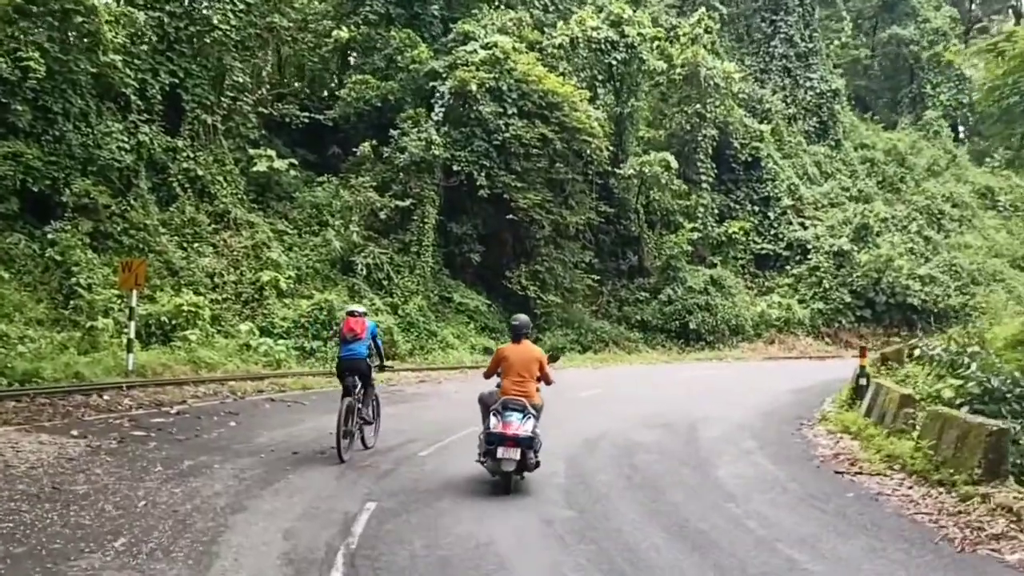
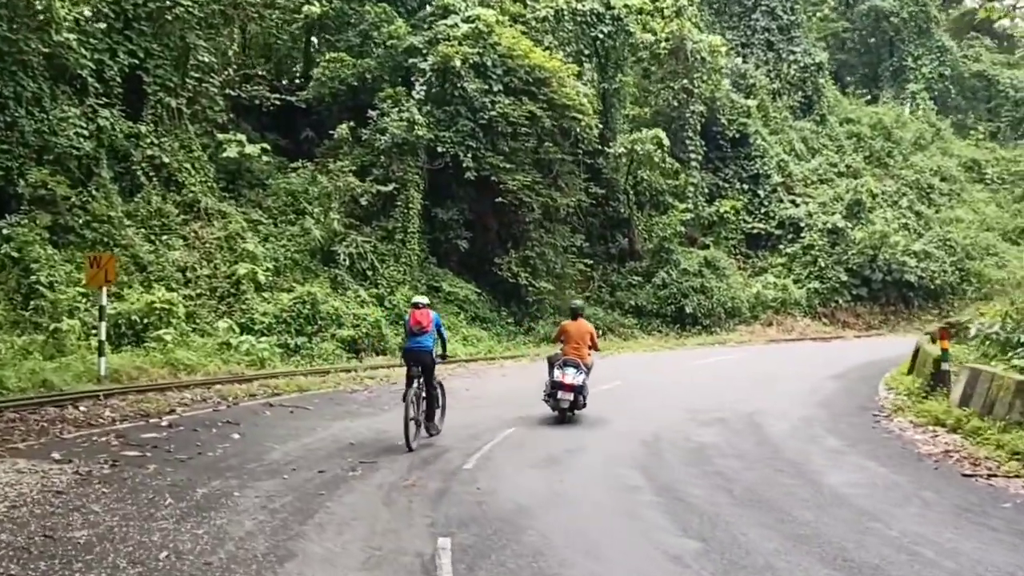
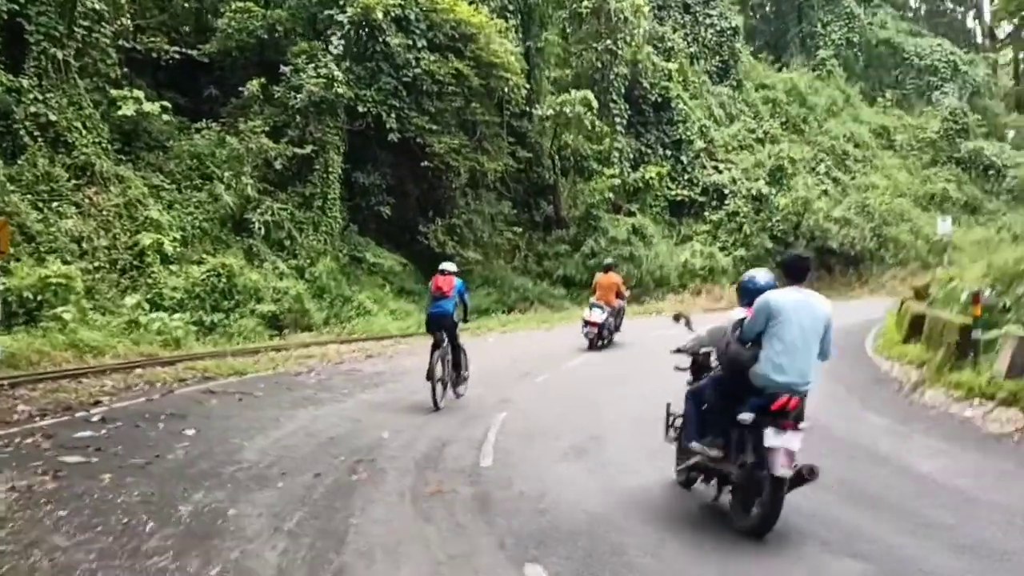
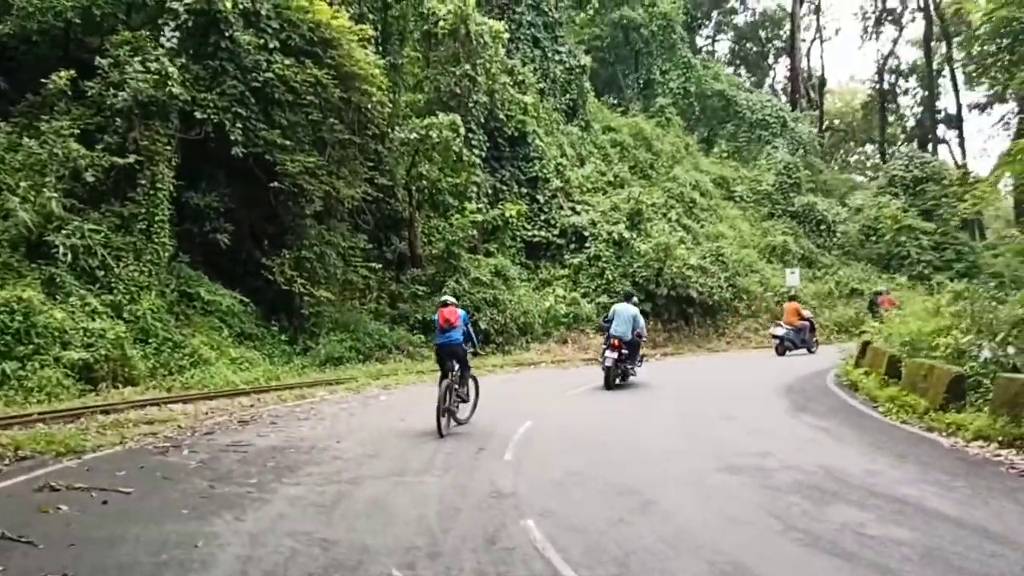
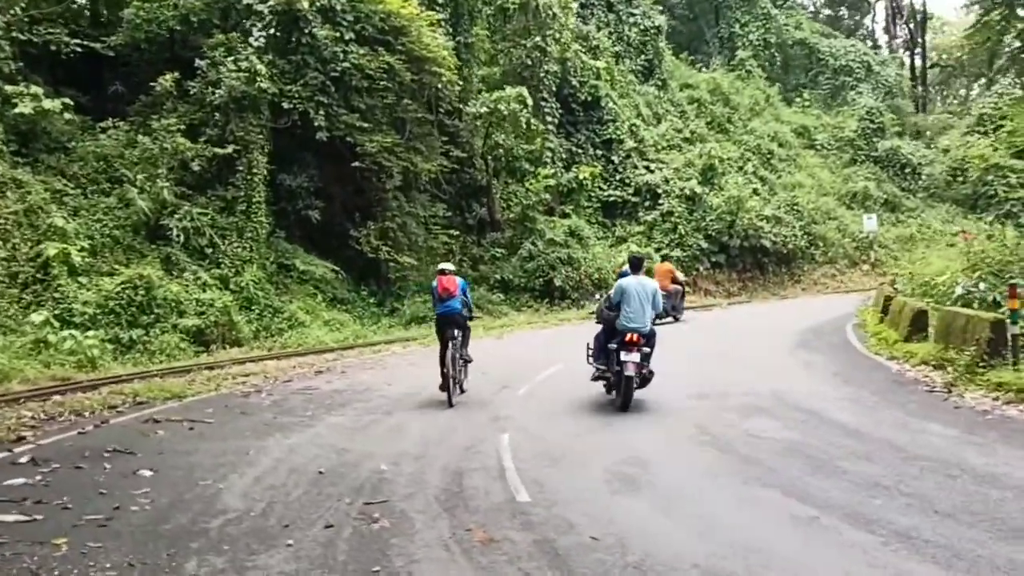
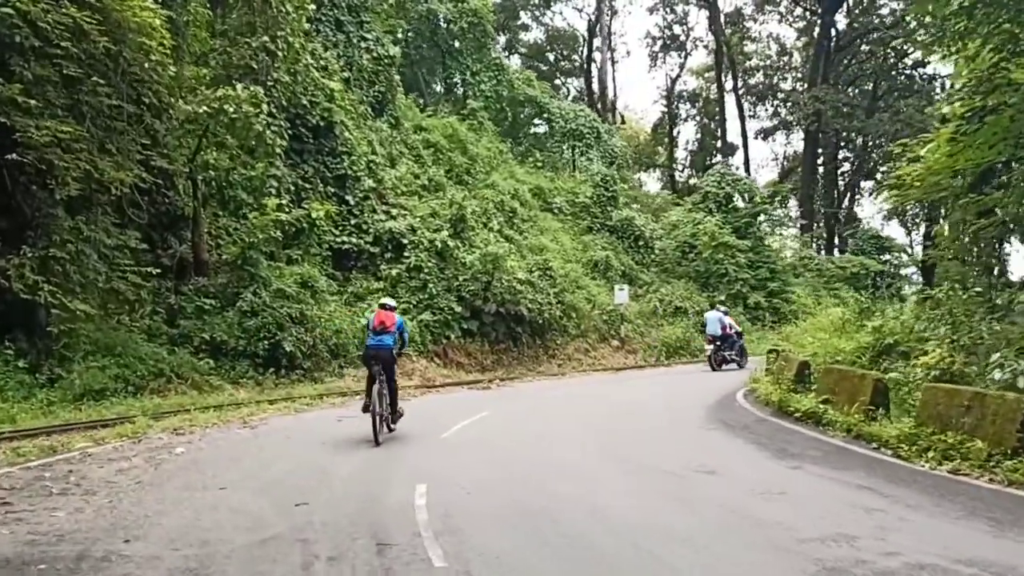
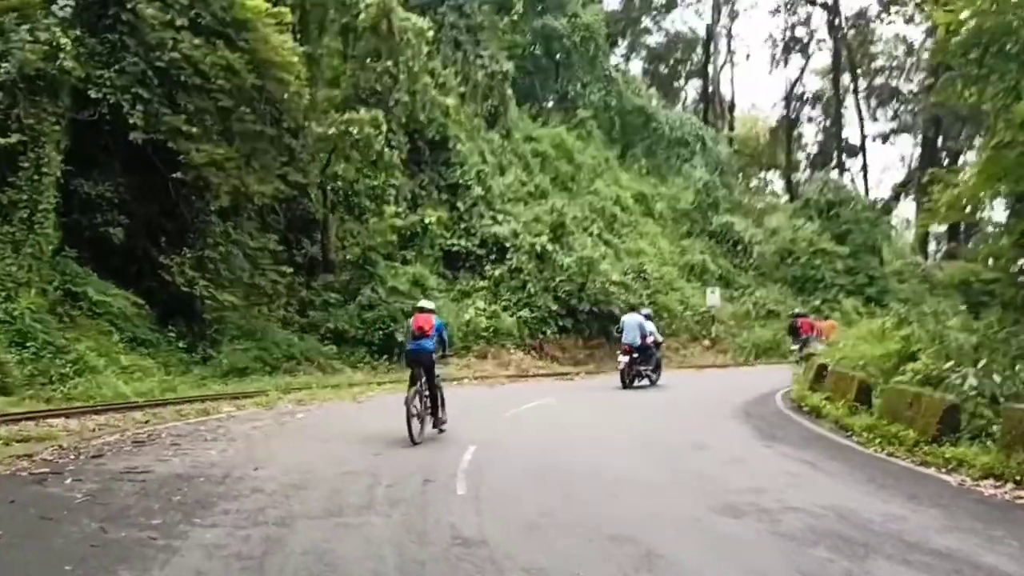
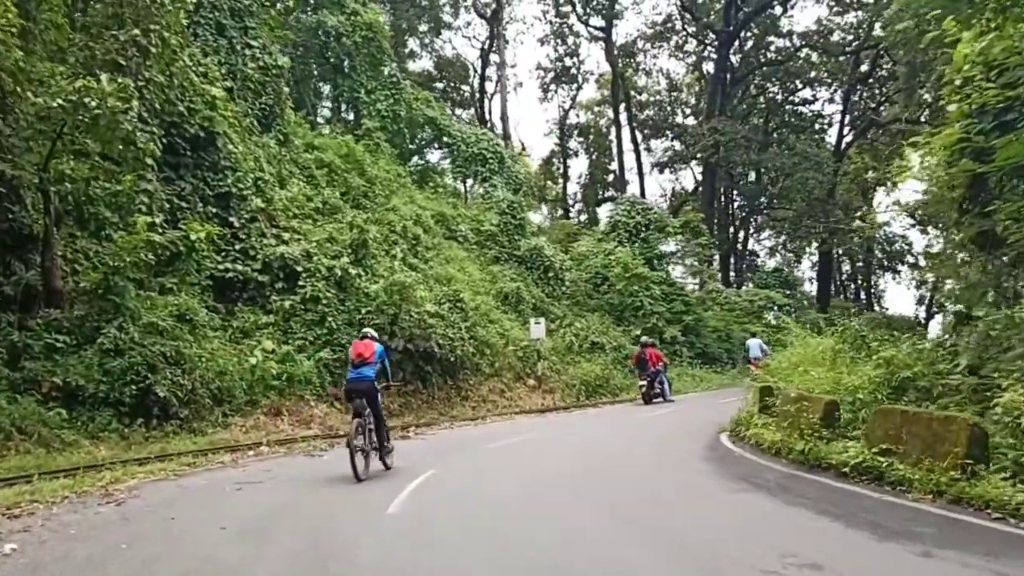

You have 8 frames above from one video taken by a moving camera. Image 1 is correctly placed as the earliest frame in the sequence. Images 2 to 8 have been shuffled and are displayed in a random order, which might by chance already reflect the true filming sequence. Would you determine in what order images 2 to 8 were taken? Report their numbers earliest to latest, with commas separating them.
2, 3, 5, 4, 7, 6, 8
